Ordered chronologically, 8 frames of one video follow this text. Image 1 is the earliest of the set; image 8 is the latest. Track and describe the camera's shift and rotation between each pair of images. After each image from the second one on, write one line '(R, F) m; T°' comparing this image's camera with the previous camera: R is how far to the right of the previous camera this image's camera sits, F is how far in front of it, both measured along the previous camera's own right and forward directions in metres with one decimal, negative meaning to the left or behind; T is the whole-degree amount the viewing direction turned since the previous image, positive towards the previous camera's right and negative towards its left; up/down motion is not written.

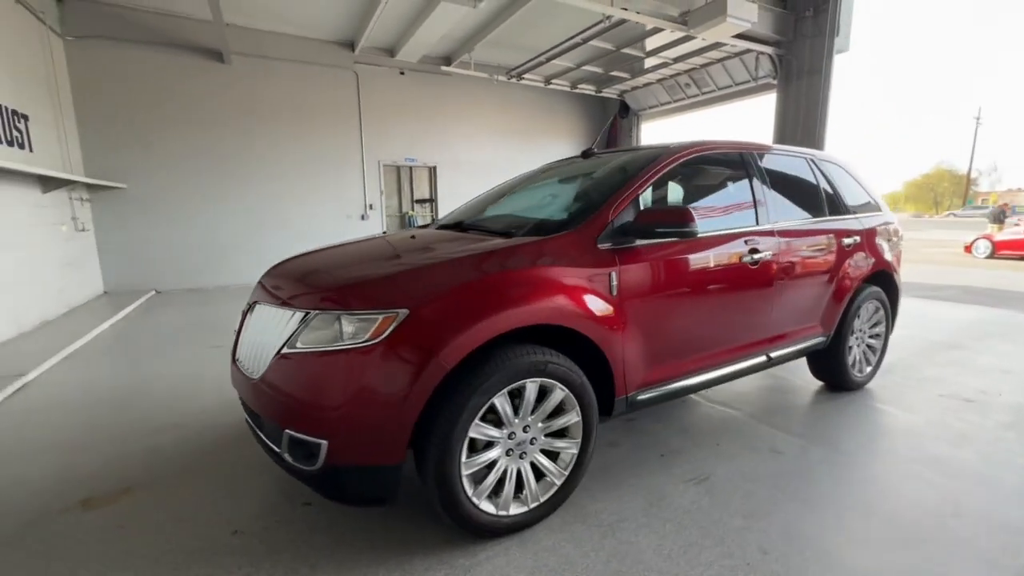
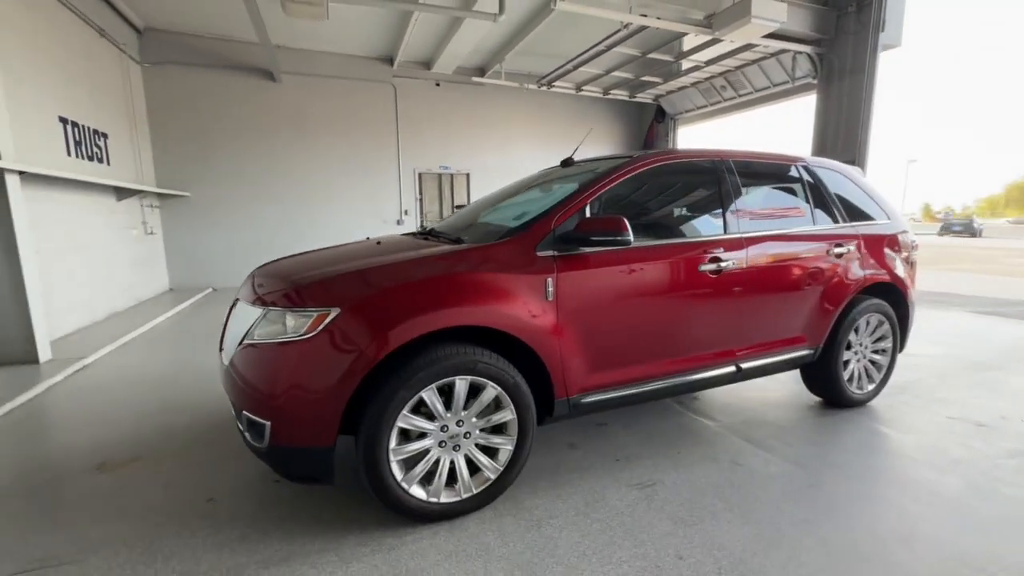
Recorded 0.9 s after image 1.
(+0.5, -0.1) m; -7°
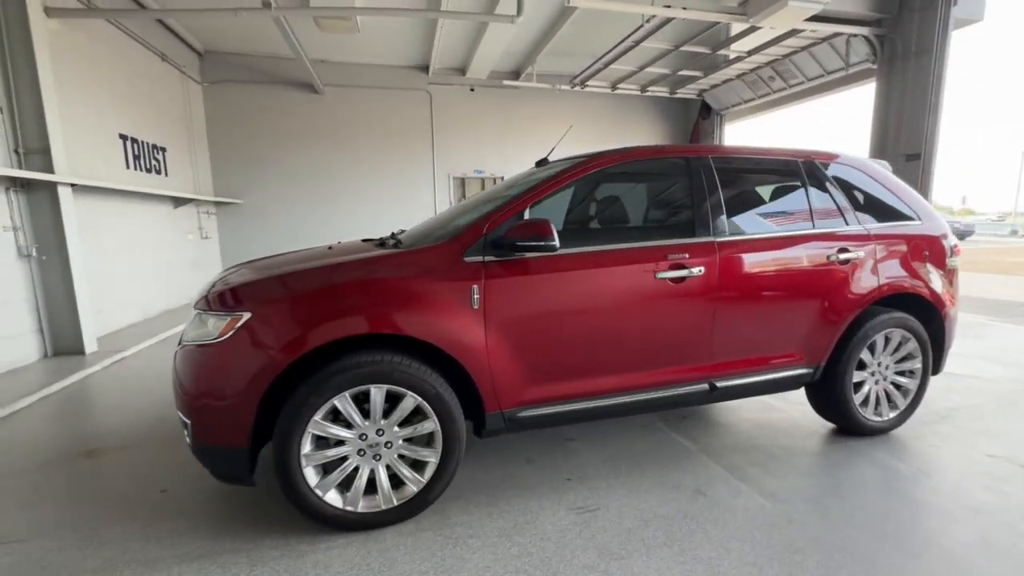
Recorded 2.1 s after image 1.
(+0.6, +0.1) m; -8°
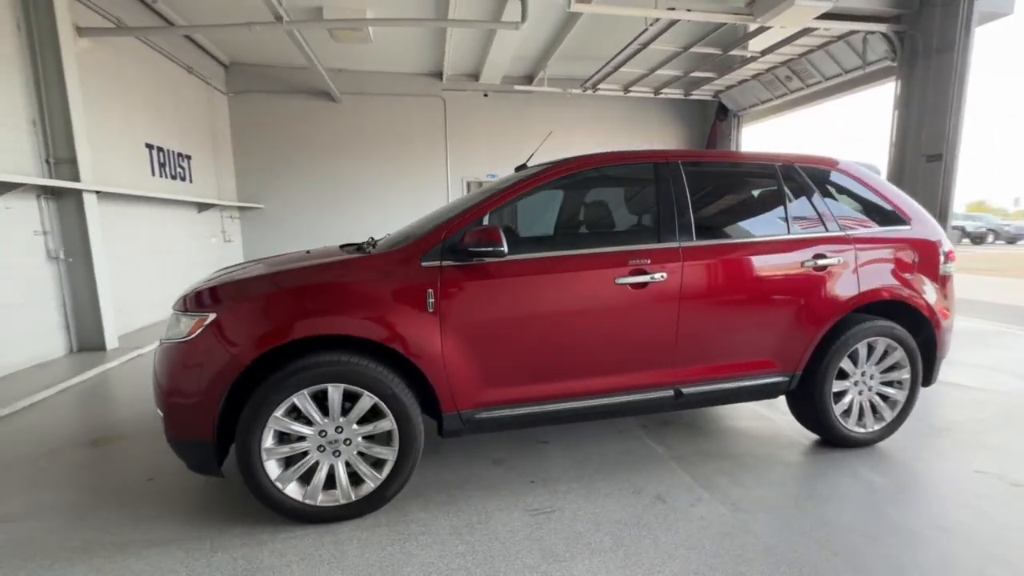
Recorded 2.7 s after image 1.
(+0.3, 0.0) m; -3°
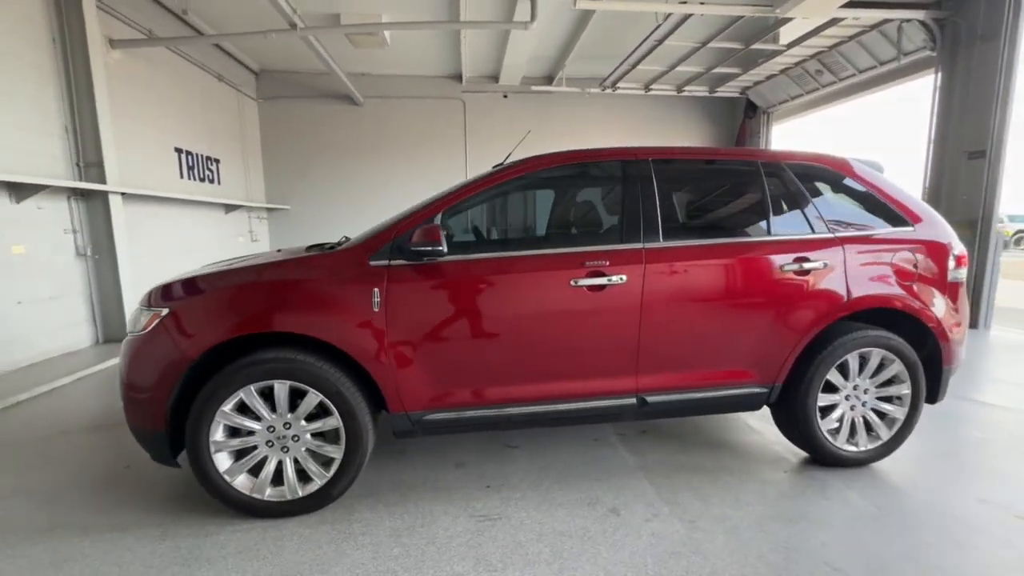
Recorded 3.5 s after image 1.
(+0.4, +0.1) m; -5°
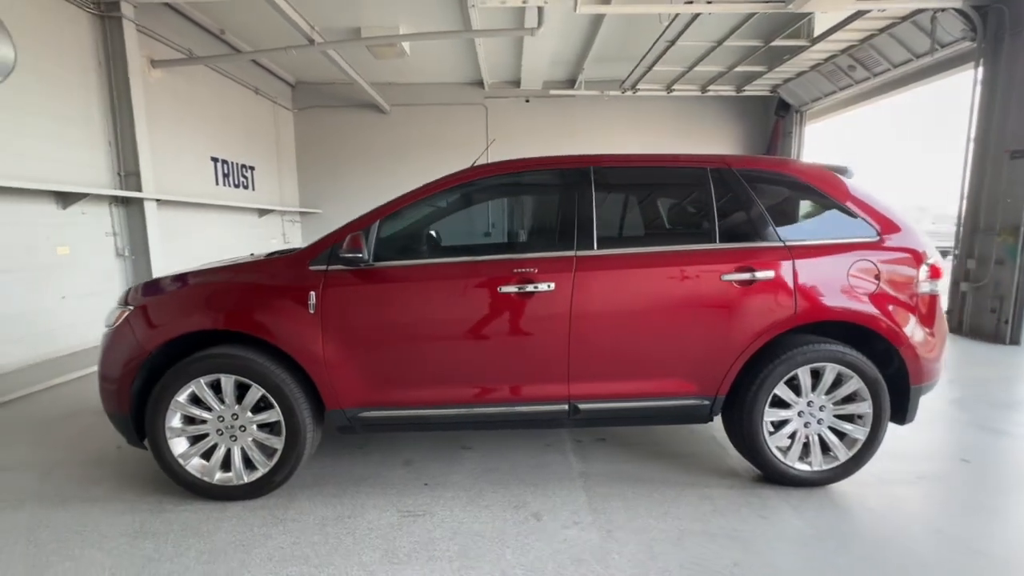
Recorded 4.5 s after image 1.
(+0.6, 0.0) m; -6°
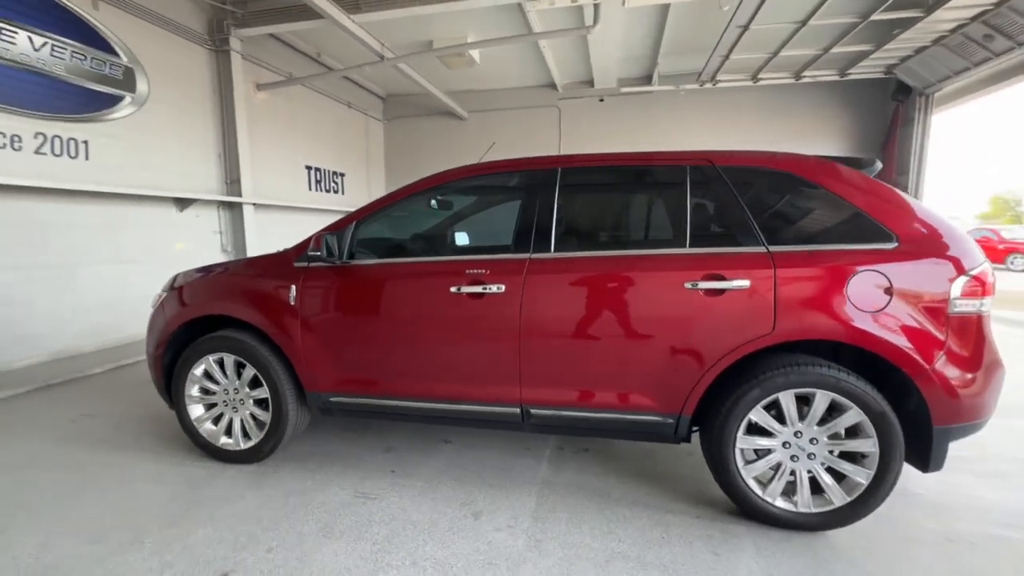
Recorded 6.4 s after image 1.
(+0.8, +0.1) m; -13°
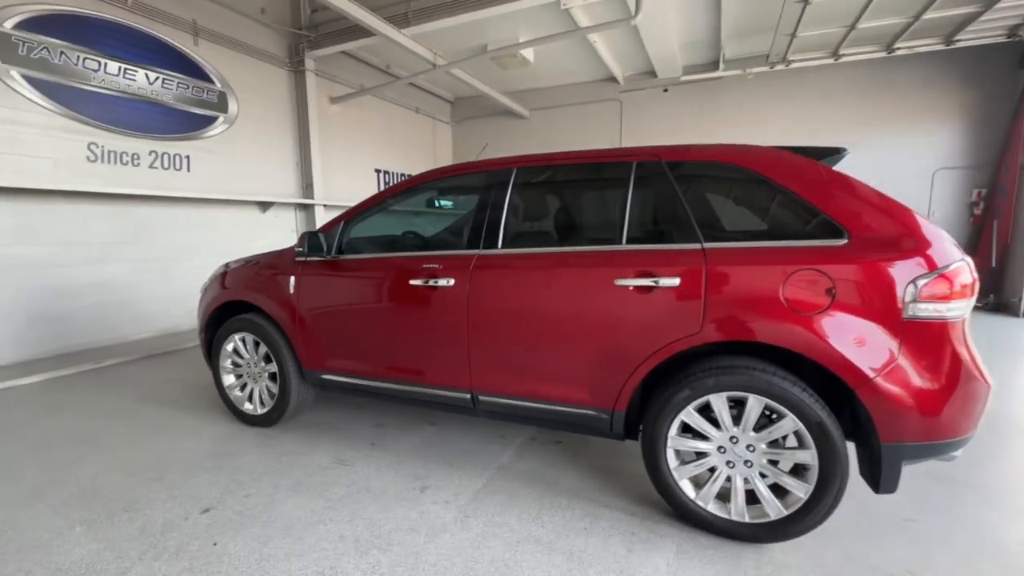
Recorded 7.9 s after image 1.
(+0.8, -0.1) m; -11°
